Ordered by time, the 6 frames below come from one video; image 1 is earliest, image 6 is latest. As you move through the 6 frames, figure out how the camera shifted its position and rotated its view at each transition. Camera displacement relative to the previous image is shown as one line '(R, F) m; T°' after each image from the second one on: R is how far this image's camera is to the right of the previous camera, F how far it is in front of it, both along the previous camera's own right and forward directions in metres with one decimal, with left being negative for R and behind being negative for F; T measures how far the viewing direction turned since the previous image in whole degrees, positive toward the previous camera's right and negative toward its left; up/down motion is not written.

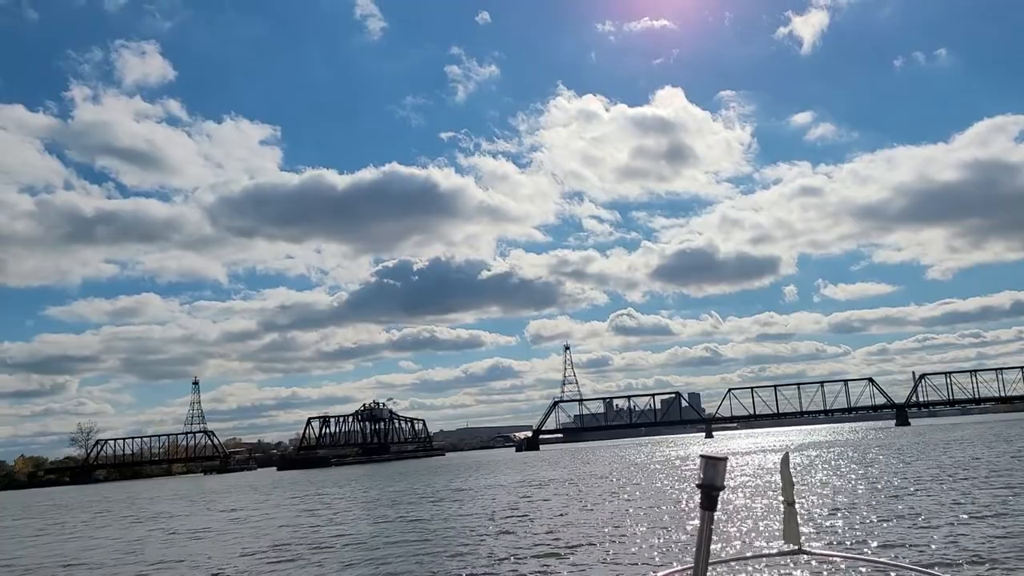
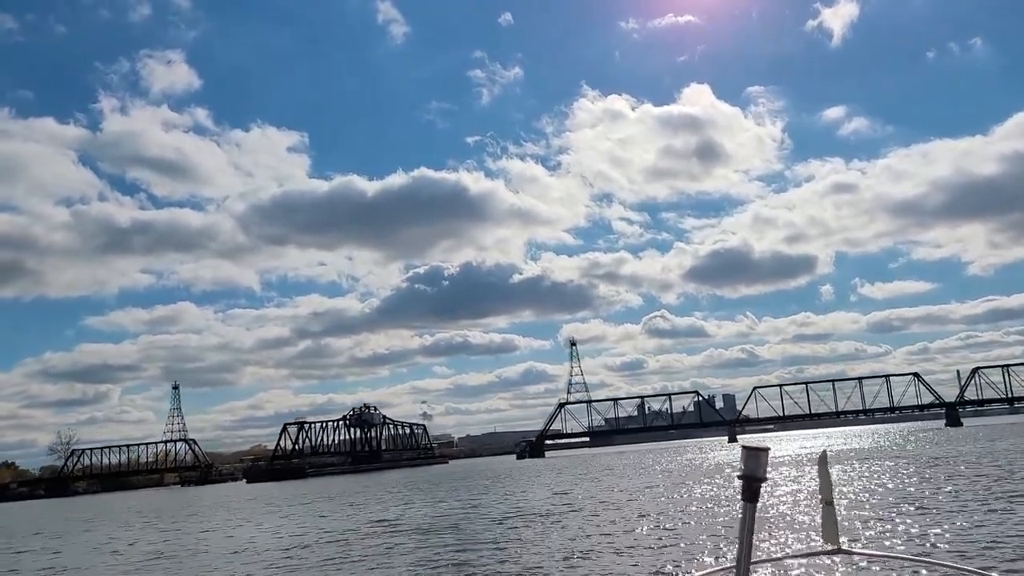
(+5.8, +7.6) m; -2°
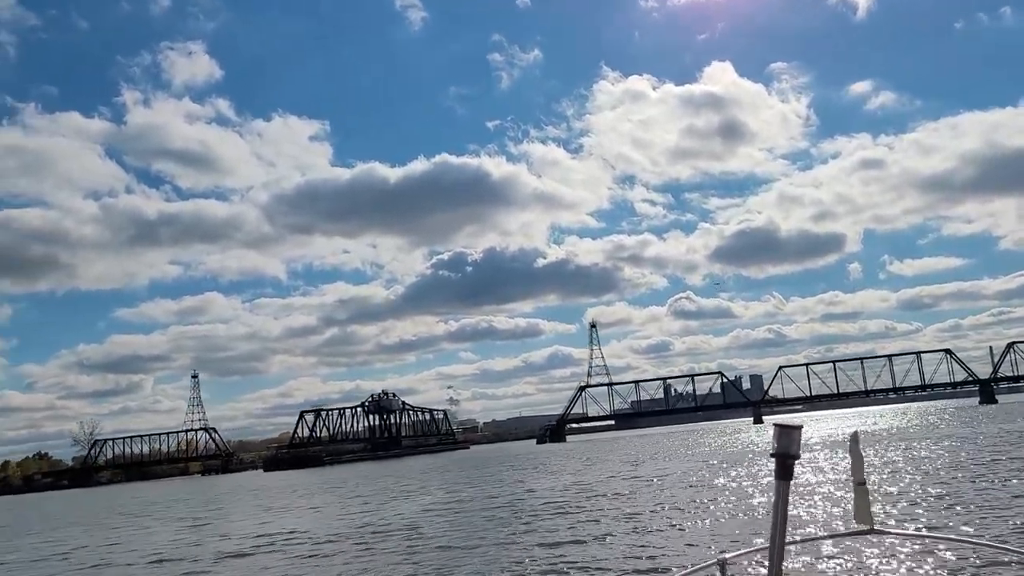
(+1.3, +1.1) m; -2°
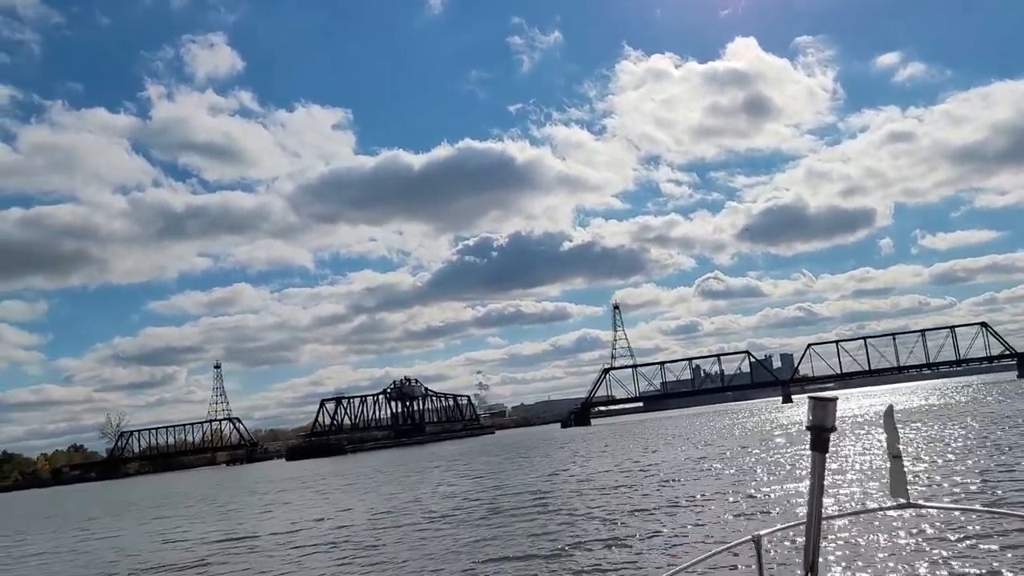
(+1.0, +1.3) m; -2°
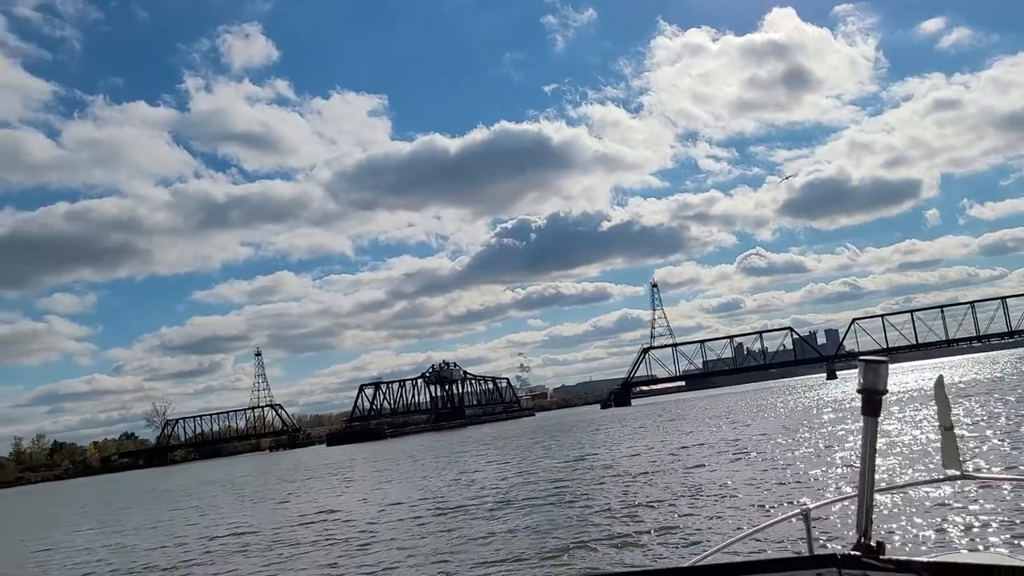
(+0.4, +0.8) m; -3°
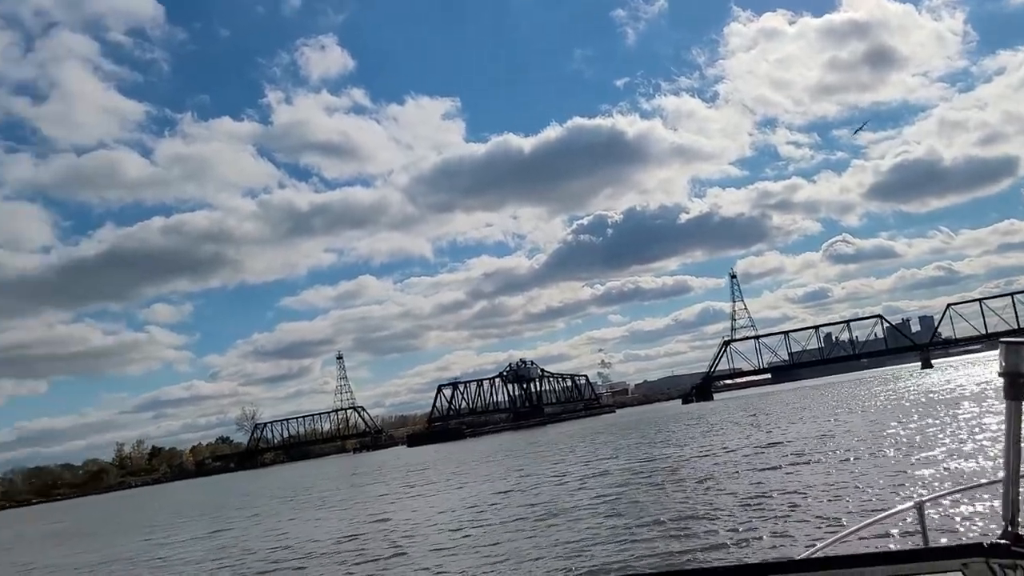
(+0.7, 0.0) m; -5°
